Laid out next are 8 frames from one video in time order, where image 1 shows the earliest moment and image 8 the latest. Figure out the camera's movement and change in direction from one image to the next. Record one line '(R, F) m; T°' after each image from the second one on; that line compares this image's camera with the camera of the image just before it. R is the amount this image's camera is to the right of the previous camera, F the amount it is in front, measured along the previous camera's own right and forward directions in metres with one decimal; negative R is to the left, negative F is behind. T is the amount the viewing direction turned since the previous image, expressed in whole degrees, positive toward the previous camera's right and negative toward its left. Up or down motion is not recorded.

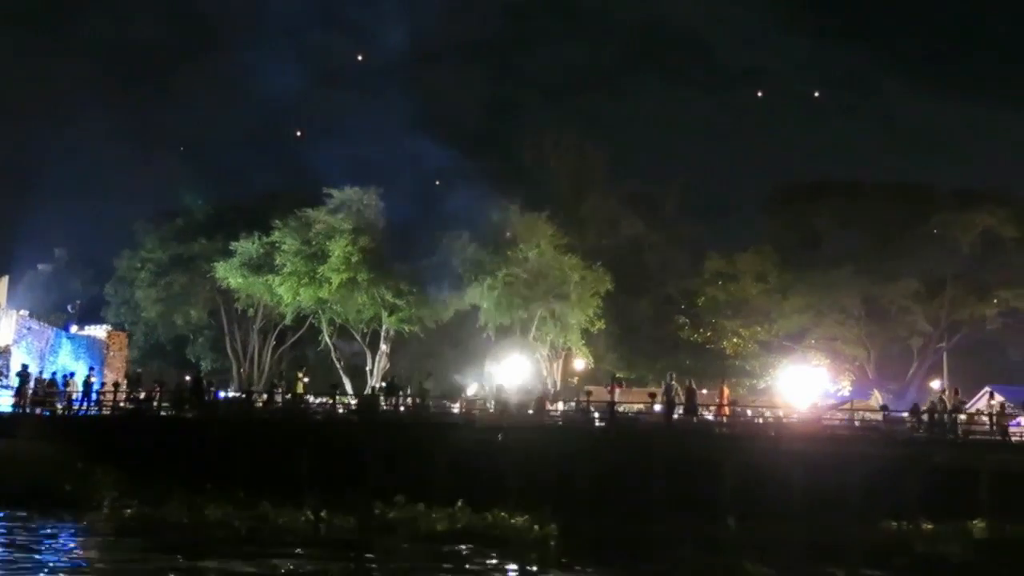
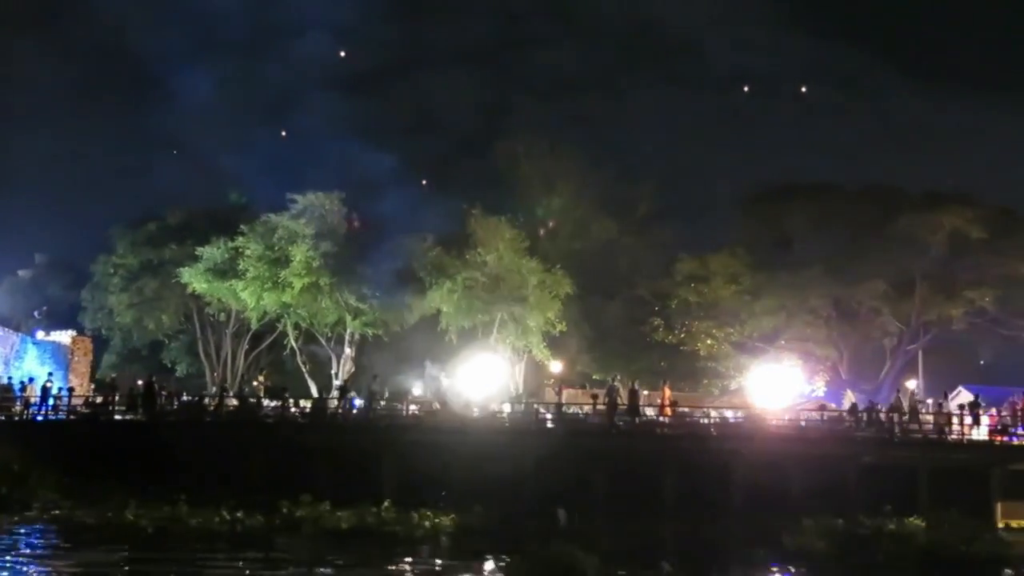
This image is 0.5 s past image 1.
(+1.3, -0.4) m; 0°
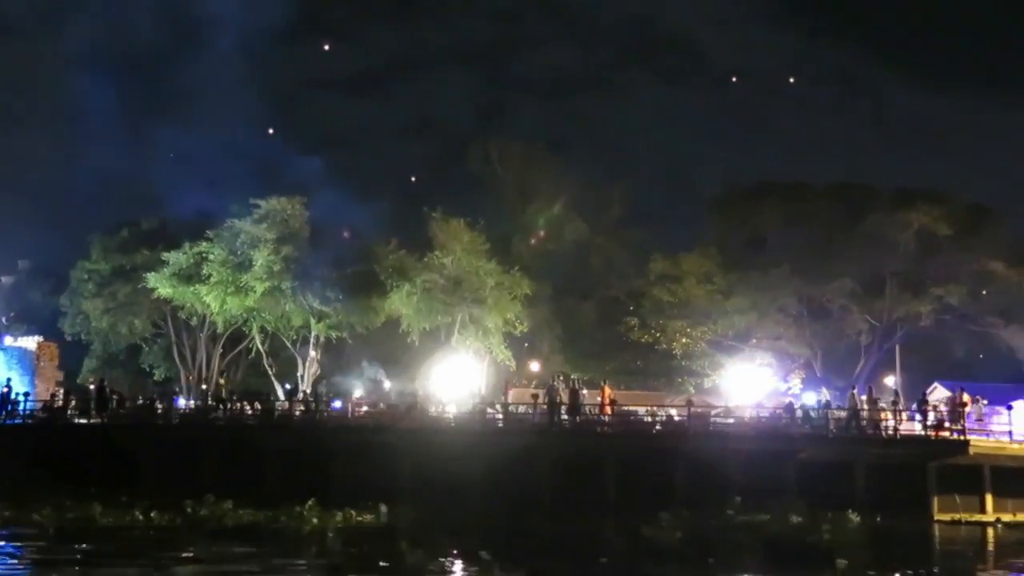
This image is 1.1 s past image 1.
(+1.5, -0.5) m; 0°
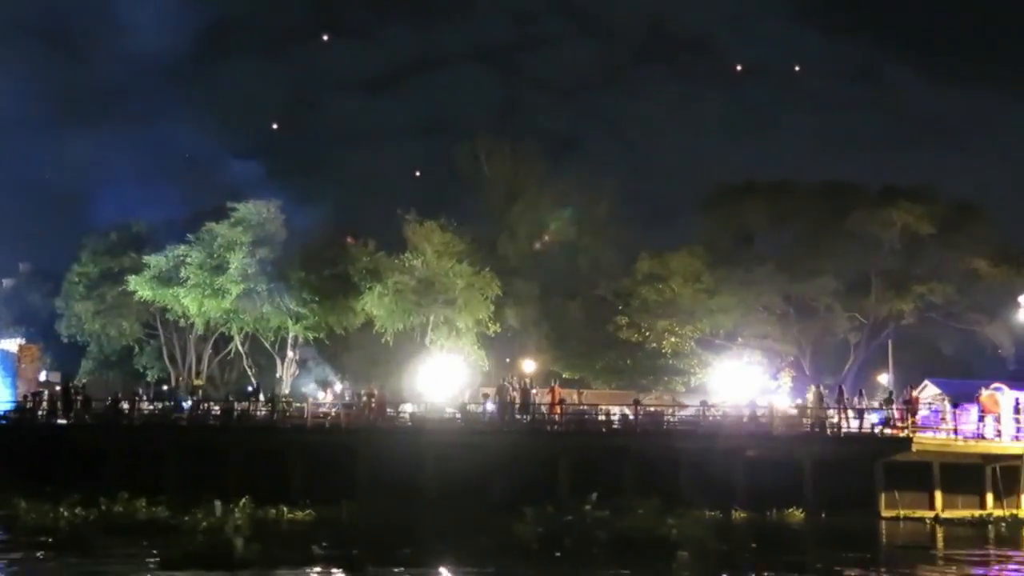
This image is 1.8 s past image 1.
(+1.7, -0.6) m; -1°
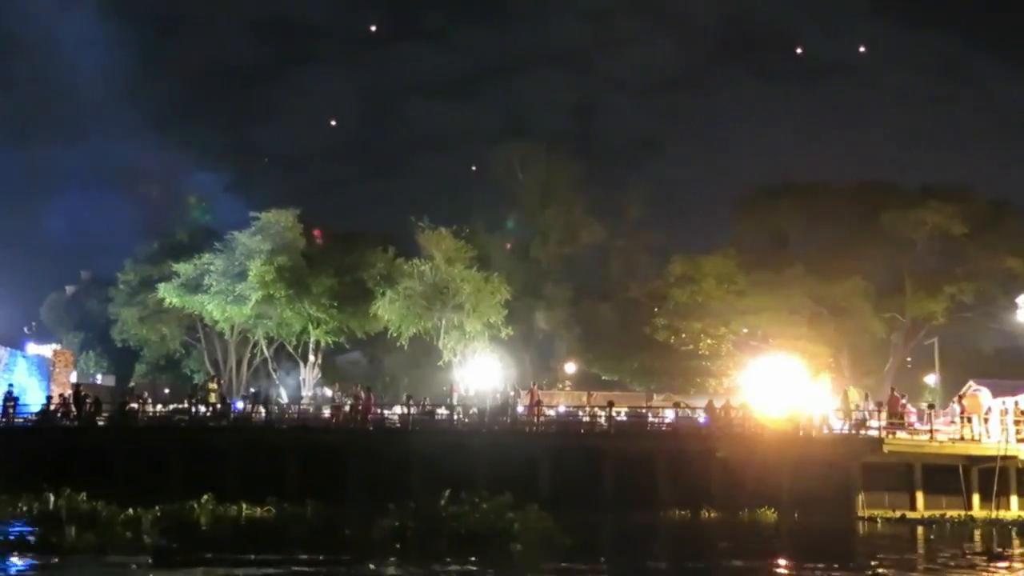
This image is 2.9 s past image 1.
(+2.7, -0.9) m; -4°
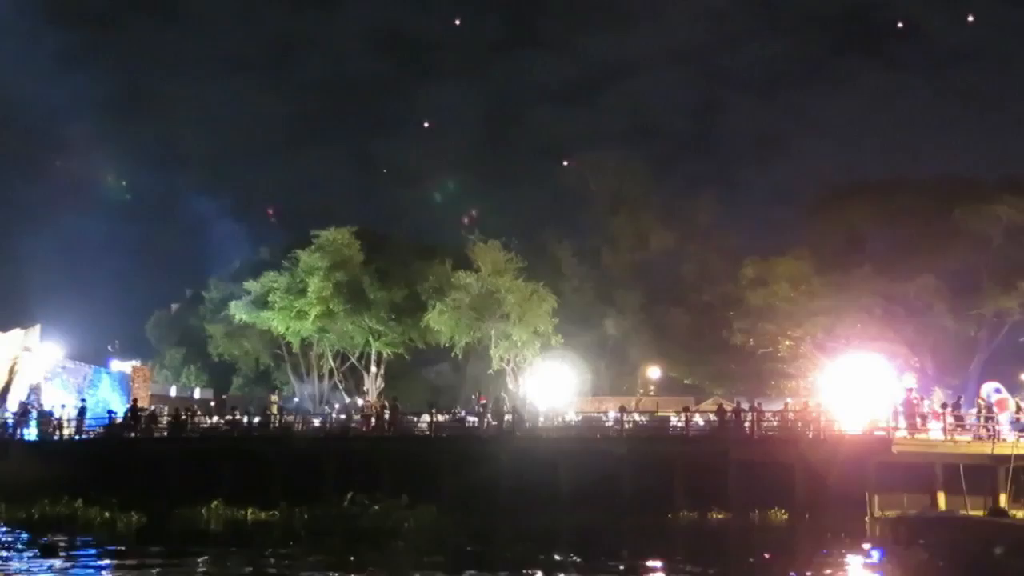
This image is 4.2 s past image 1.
(+3.1, -1.0) m; -6°
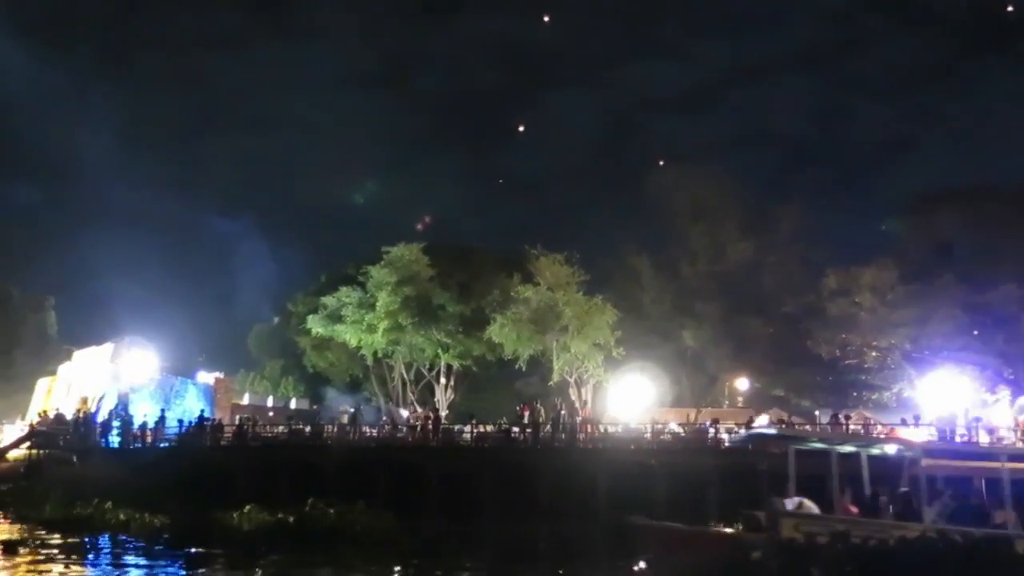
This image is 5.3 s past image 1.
(+2.4, -0.9) m; -6°
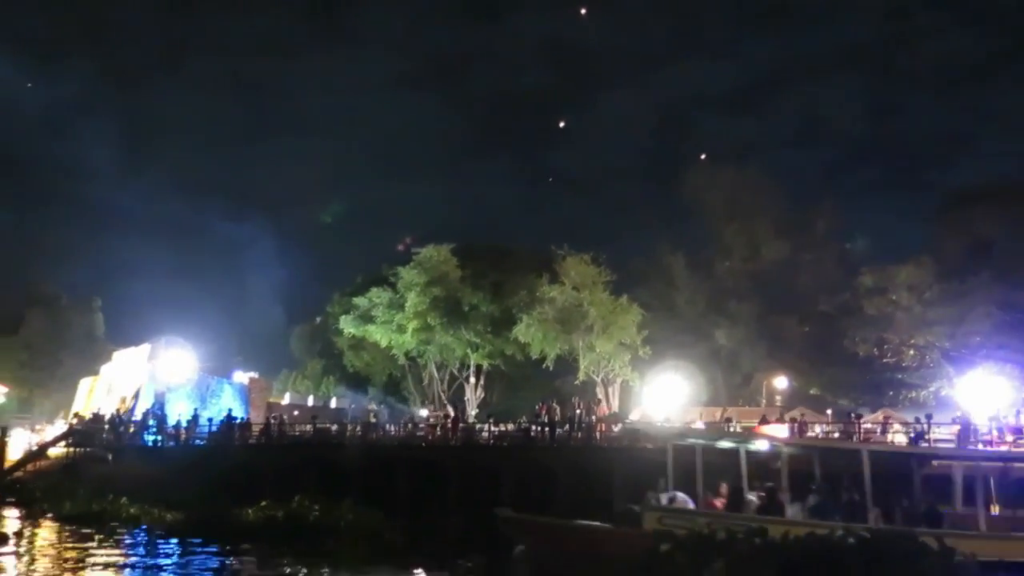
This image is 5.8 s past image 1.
(+1.1, -0.4) m; -3°
